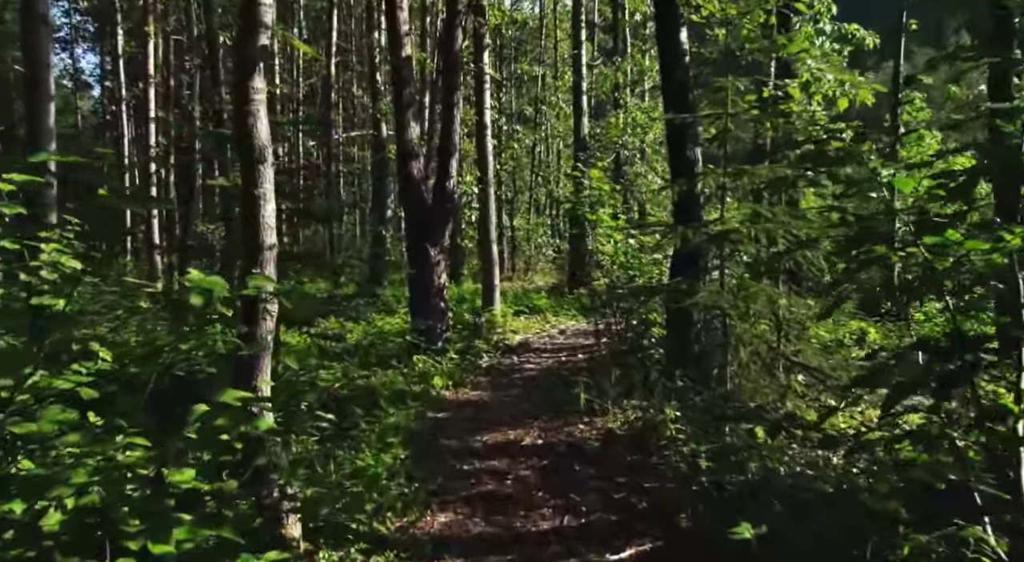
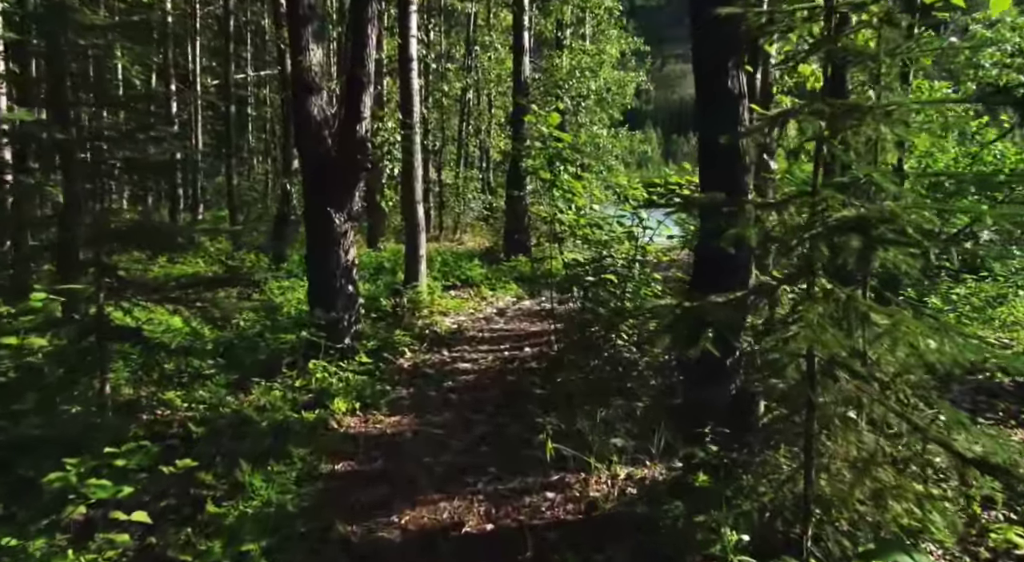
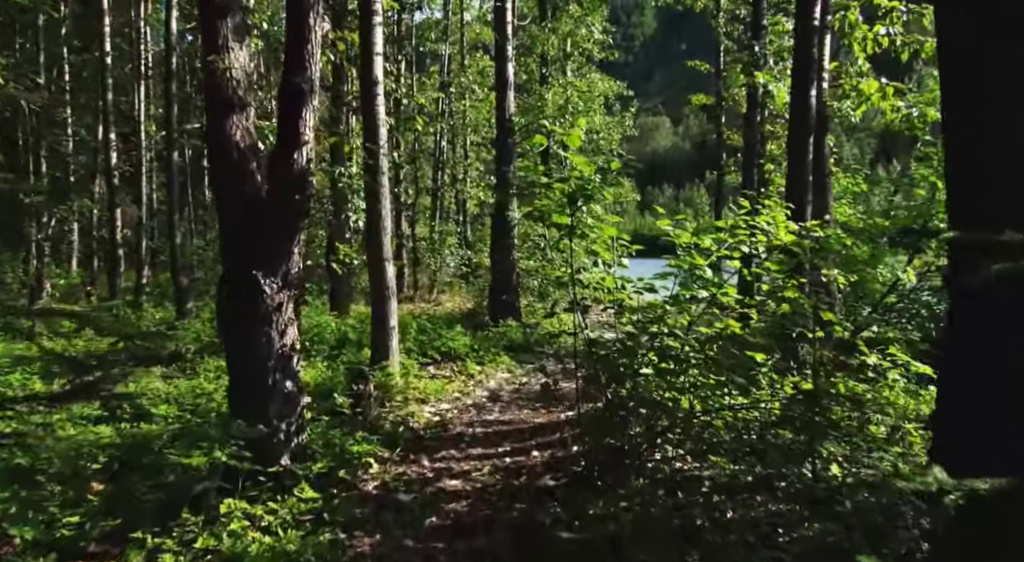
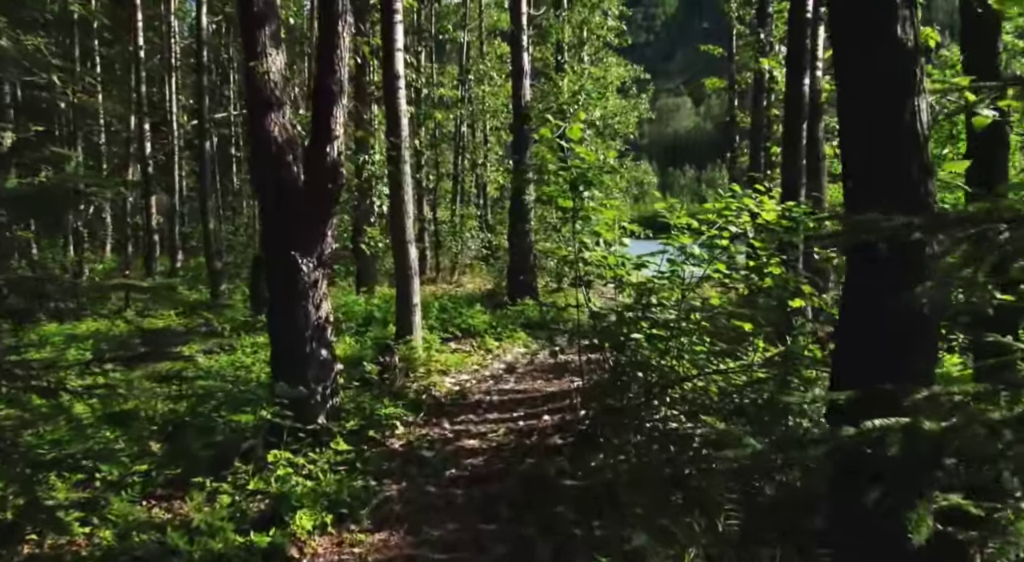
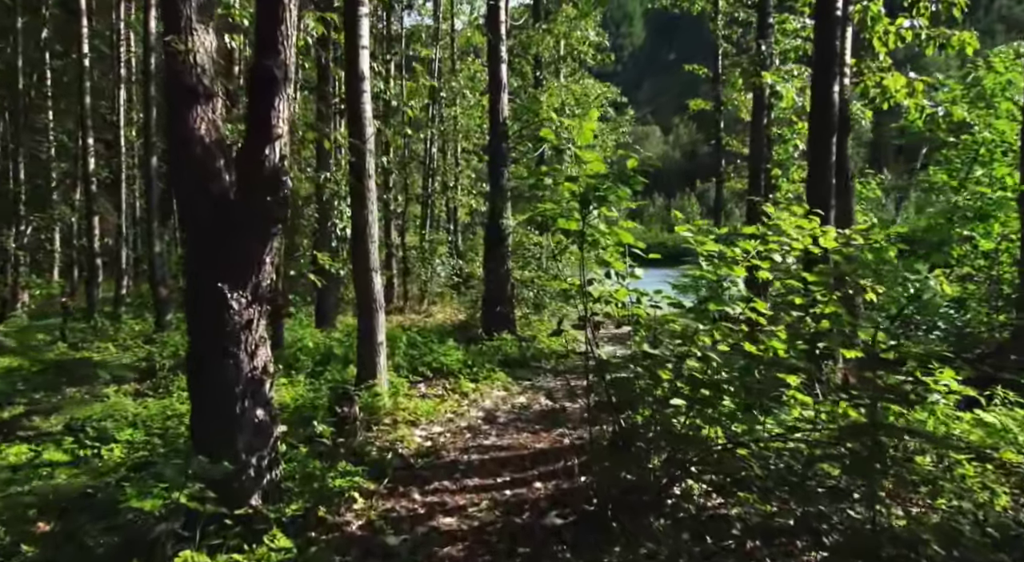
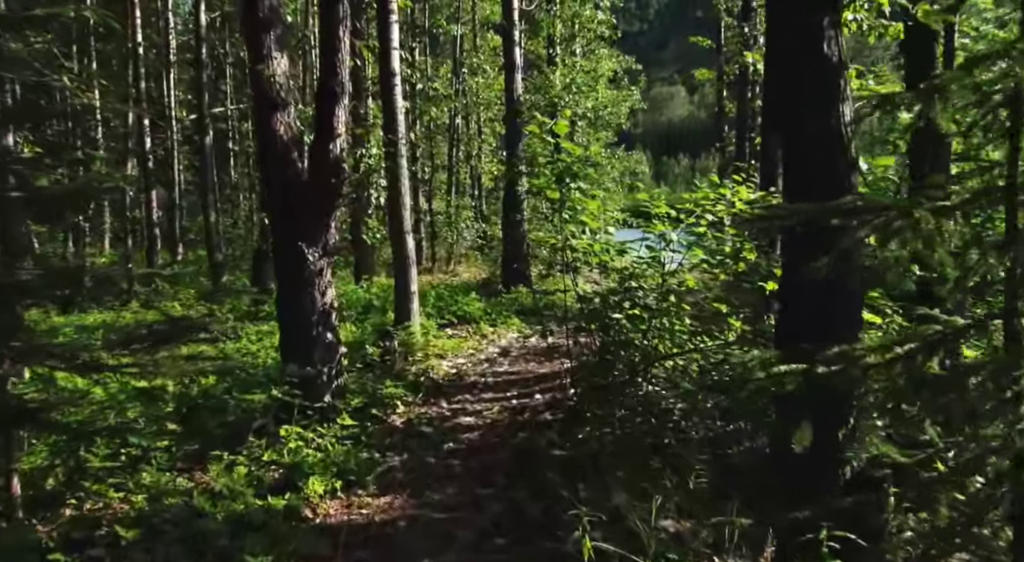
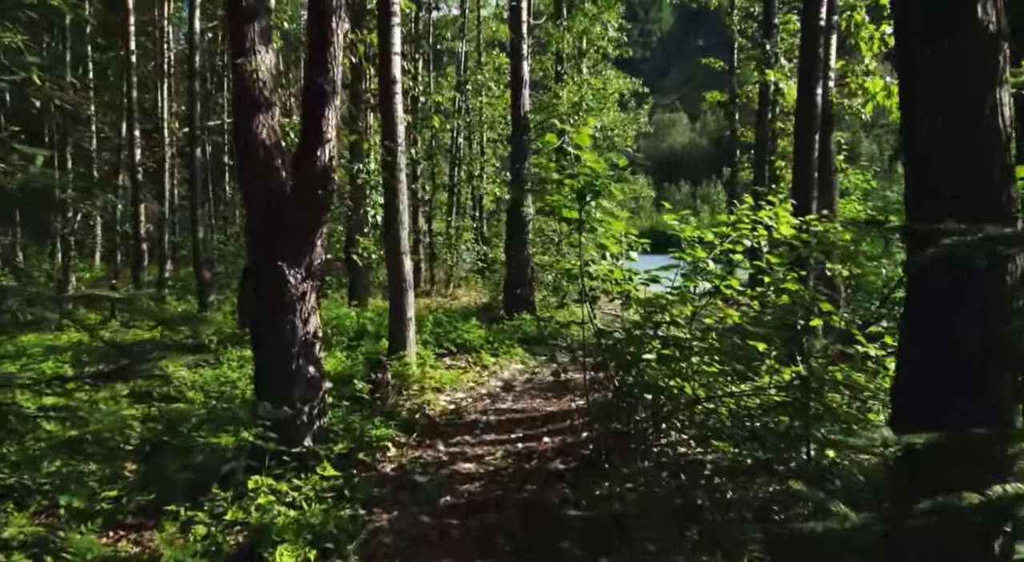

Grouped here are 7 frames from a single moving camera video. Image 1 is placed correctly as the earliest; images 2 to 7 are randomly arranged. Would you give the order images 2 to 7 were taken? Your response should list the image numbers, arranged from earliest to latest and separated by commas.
2, 6, 4, 7, 3, 5
